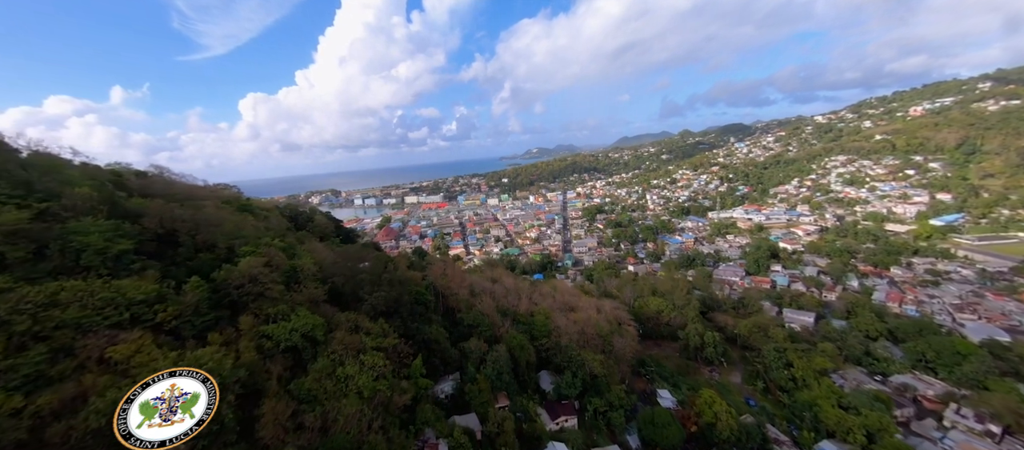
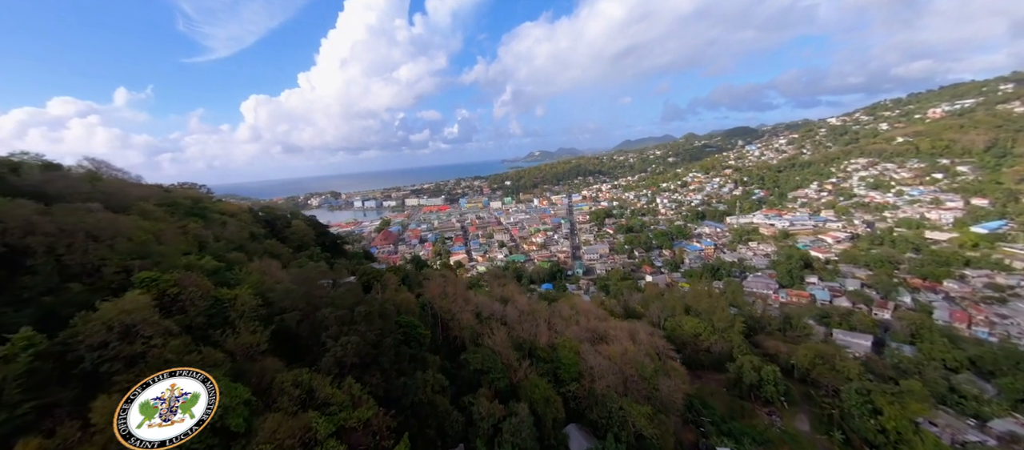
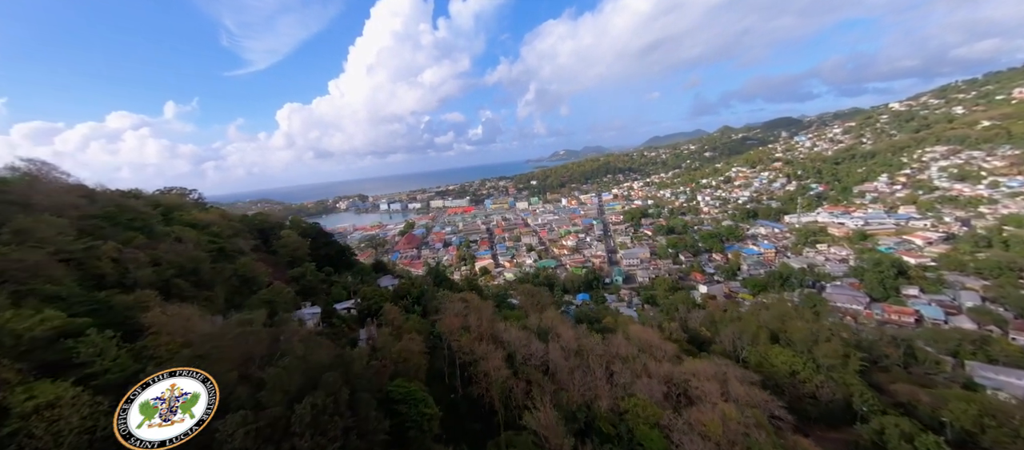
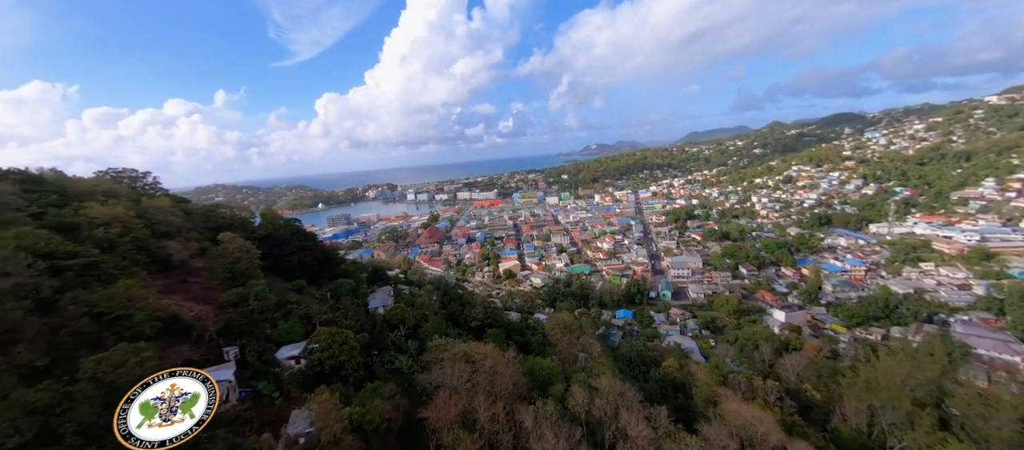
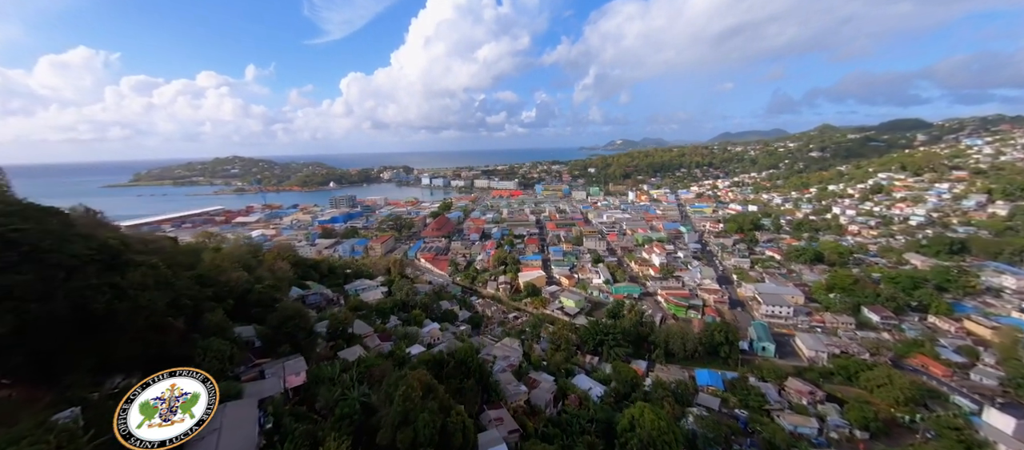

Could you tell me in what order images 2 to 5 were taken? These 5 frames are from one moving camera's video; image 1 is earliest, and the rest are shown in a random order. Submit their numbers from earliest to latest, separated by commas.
2, 3, 4, 5
